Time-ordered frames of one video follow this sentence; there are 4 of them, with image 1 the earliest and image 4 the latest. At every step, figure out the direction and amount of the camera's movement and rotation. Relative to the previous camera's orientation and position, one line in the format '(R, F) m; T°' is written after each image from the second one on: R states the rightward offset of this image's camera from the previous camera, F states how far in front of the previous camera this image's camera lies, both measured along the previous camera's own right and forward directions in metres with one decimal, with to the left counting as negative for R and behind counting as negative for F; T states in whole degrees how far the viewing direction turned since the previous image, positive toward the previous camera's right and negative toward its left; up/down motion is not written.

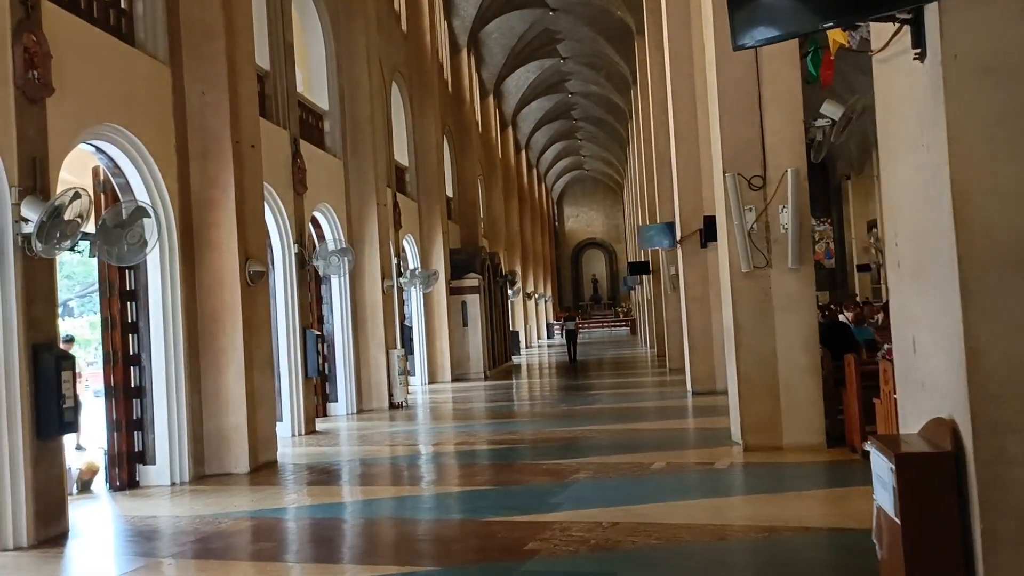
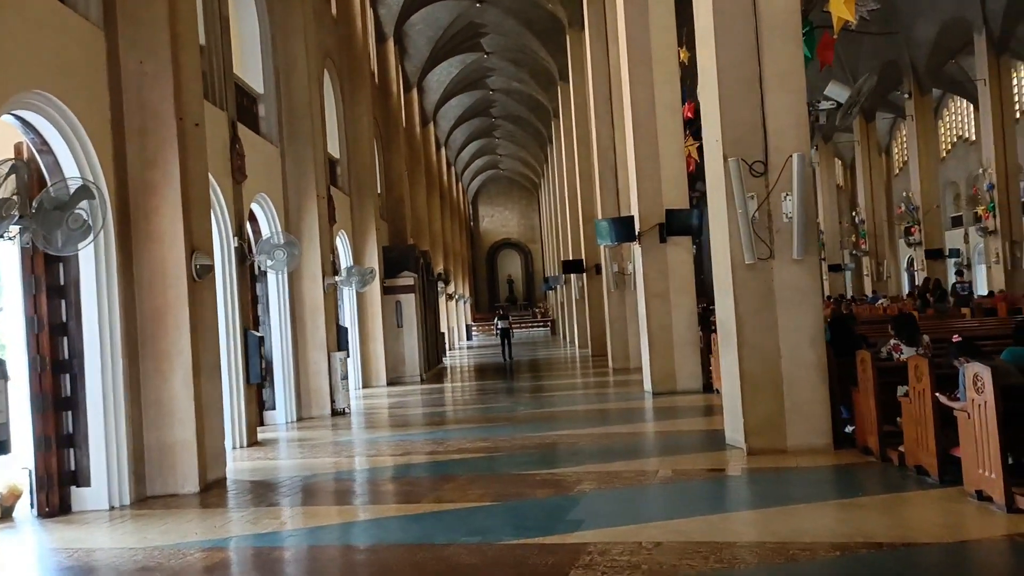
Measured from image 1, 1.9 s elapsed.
(-0.7, +0.8) m; +6°
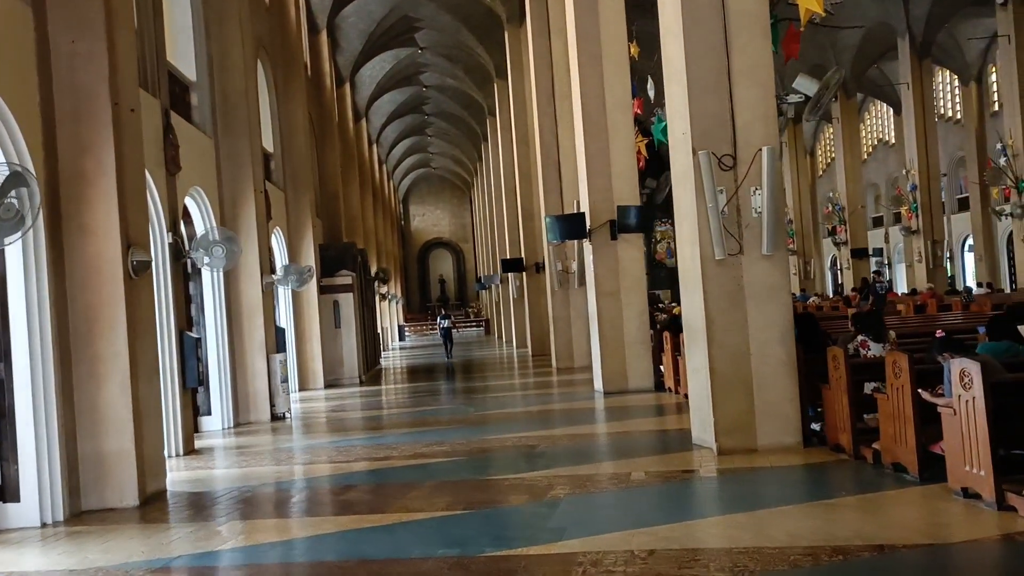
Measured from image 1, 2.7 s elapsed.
(-0.3, +0.3) m; +5°
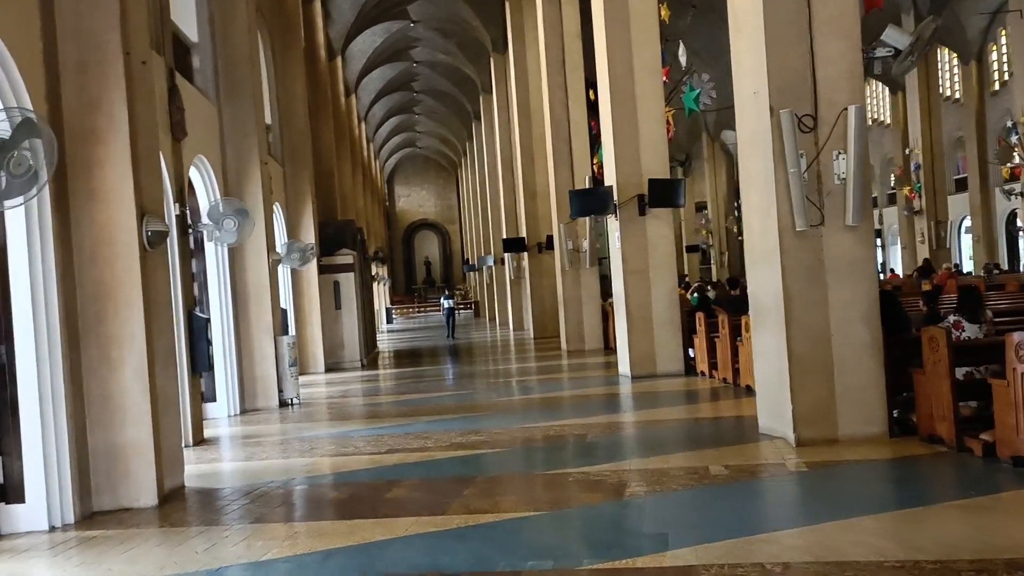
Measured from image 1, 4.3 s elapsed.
(-0.6, +0.7) m; +1°
